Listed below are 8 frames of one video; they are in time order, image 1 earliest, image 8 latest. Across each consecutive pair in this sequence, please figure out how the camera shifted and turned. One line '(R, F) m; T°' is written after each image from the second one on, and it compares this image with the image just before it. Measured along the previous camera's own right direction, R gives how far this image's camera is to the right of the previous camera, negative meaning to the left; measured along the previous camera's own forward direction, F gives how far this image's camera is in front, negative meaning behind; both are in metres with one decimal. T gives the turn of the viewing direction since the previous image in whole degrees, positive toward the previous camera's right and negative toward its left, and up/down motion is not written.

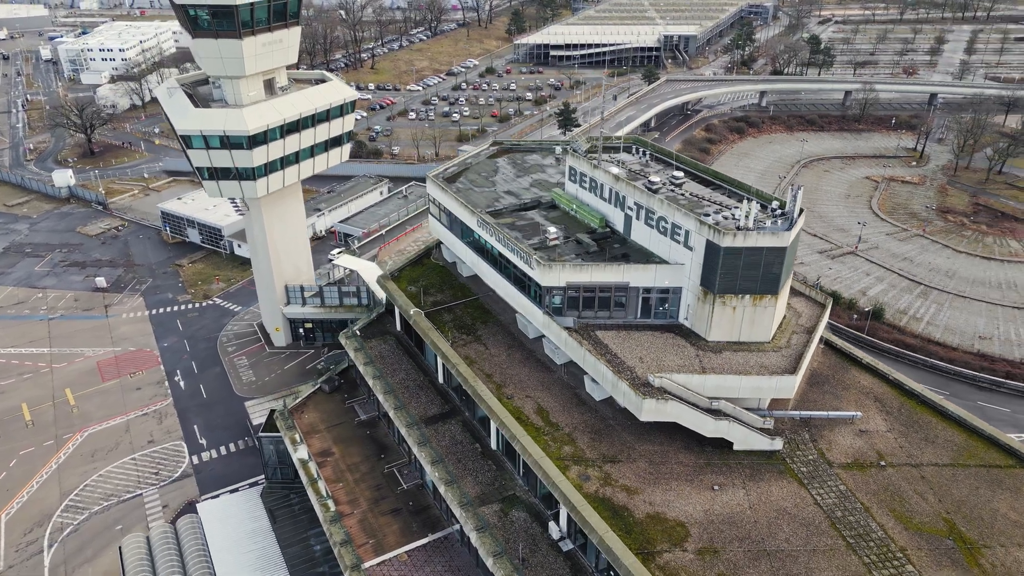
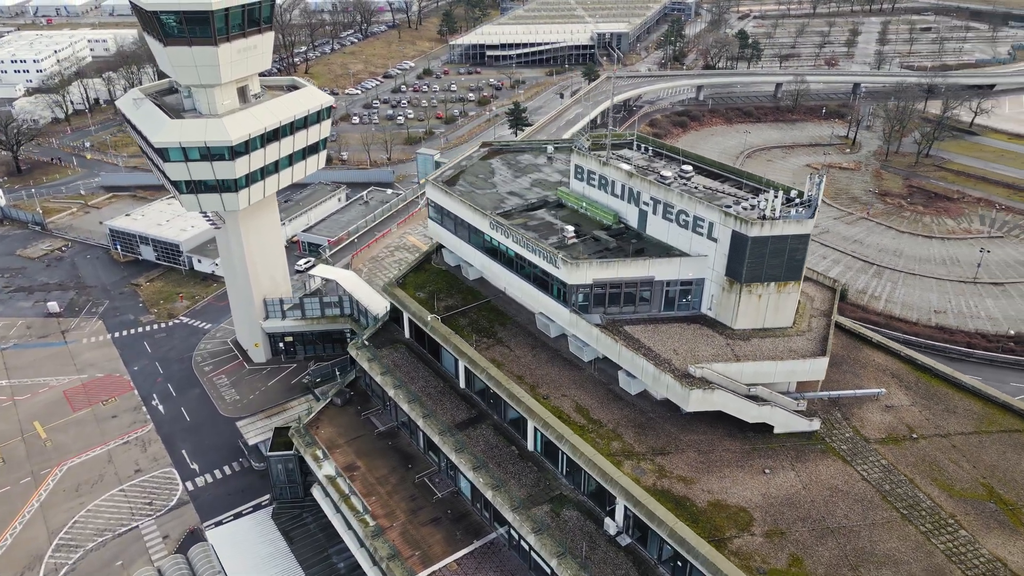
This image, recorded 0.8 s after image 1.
(-4.3, +0.3) m; +5°
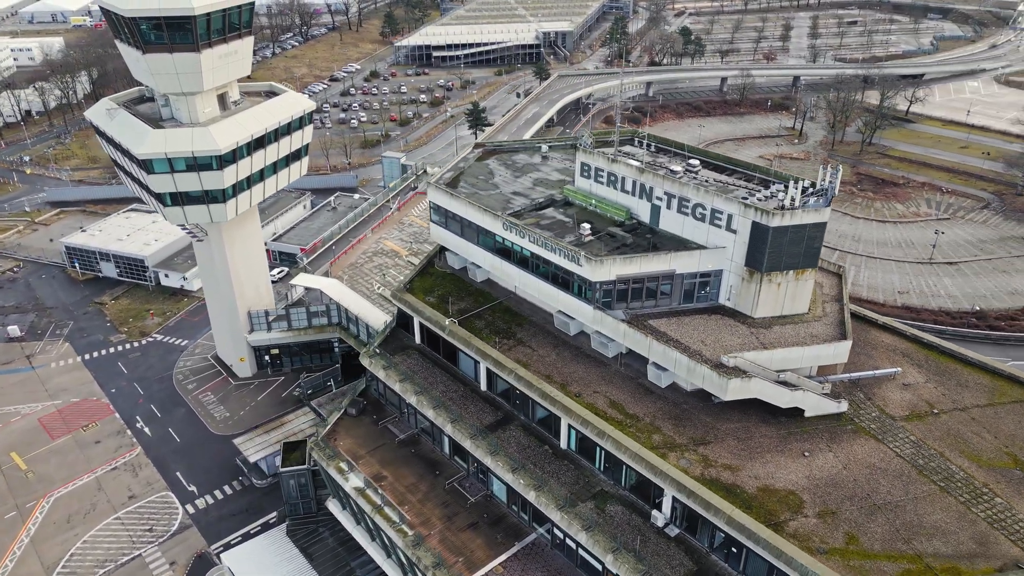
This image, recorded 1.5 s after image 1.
(-3.7, +0.2) m; +5°
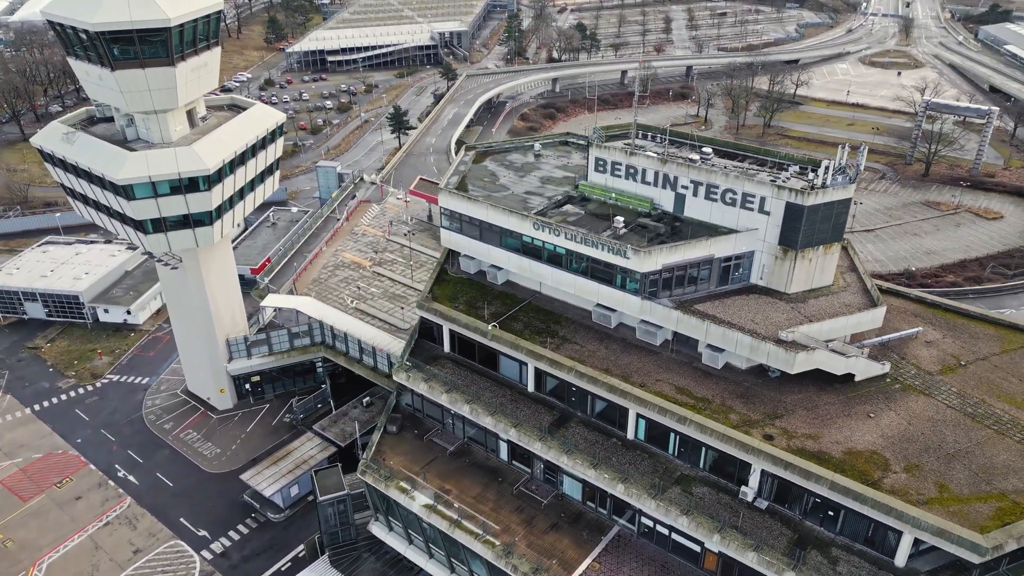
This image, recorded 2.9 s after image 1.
(-7.4, +0.7) m; +9°
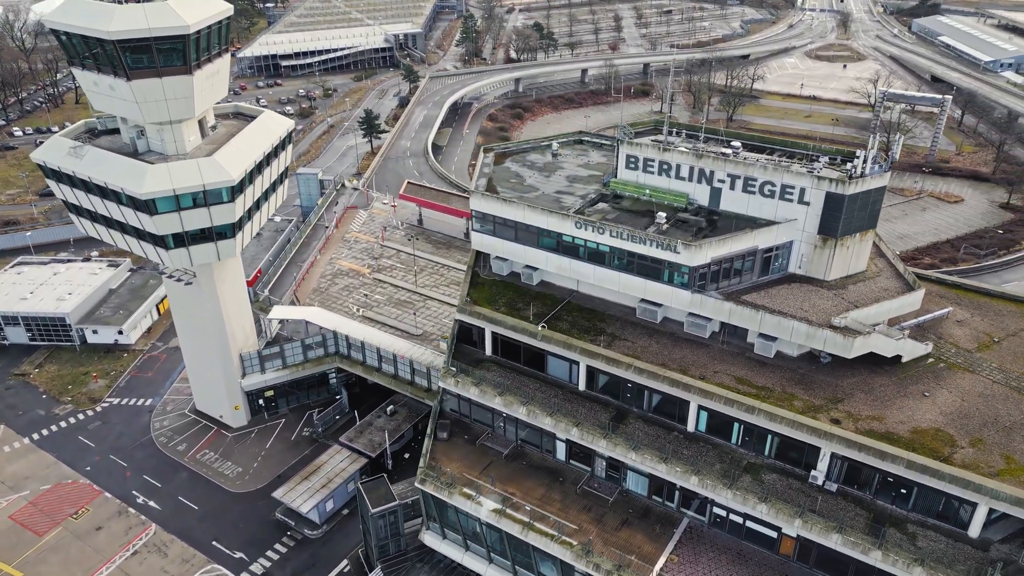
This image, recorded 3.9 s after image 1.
(-5.0, +0.3) m; +4°
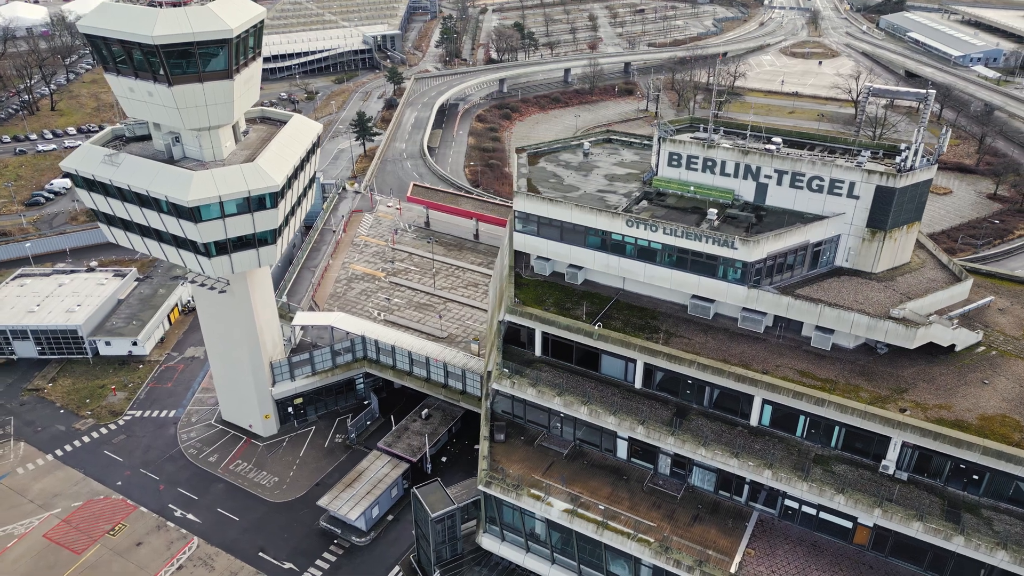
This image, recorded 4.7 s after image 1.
(-4.3, +0.2) m; +2°
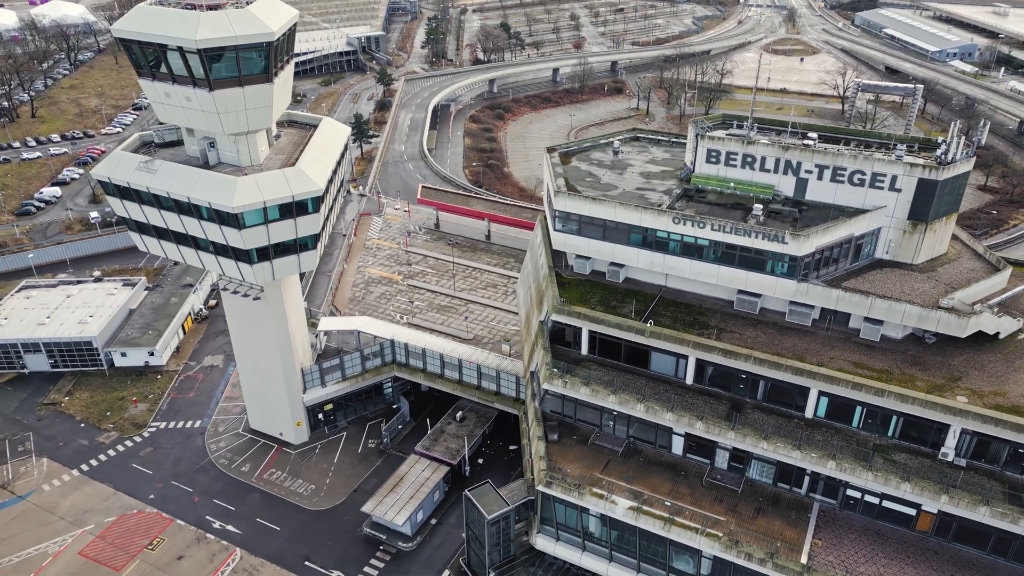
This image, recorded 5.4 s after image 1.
(-3.7, +0.1) m; +2°
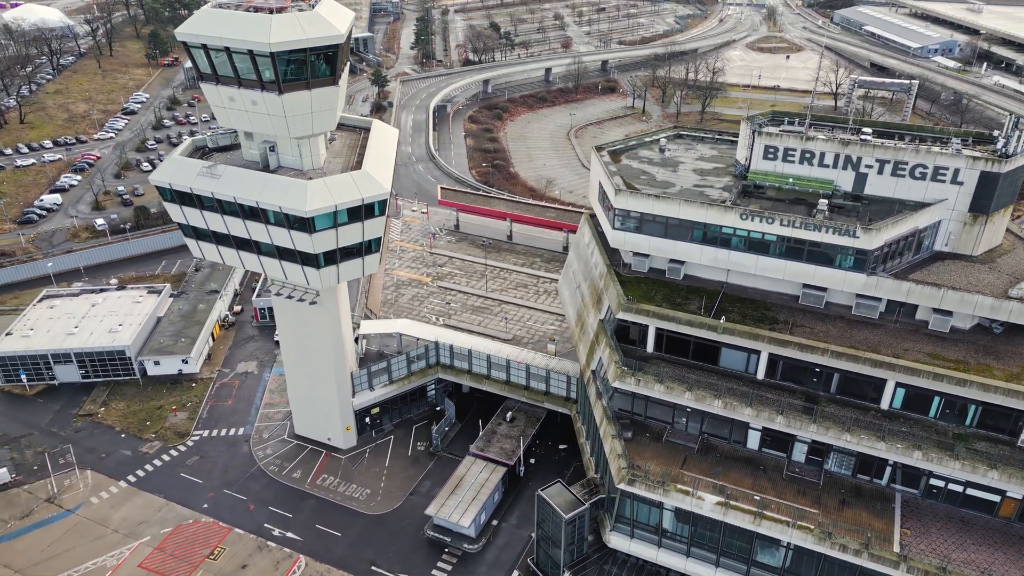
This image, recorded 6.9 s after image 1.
(-4.9, +0.1) m; +2°
